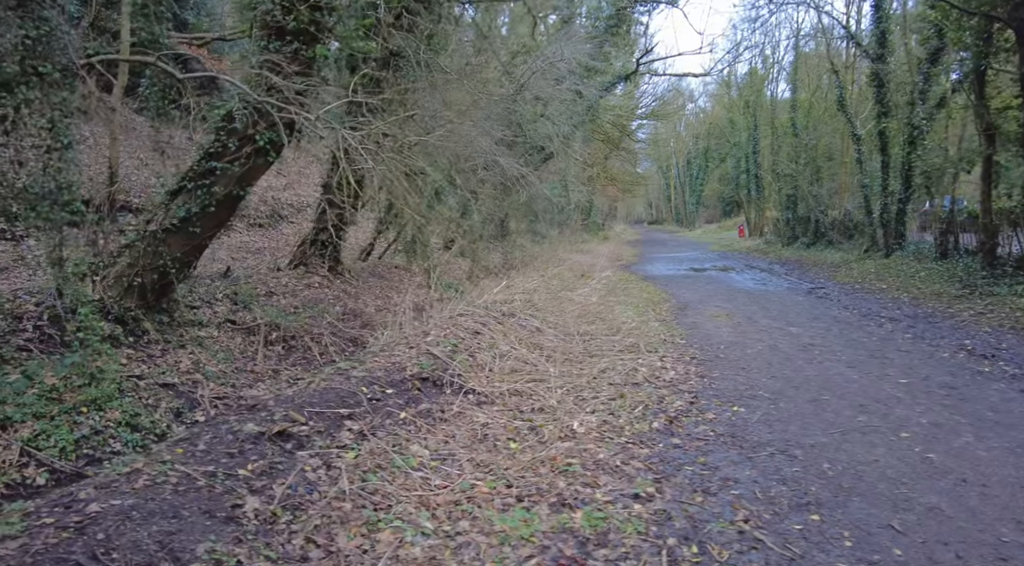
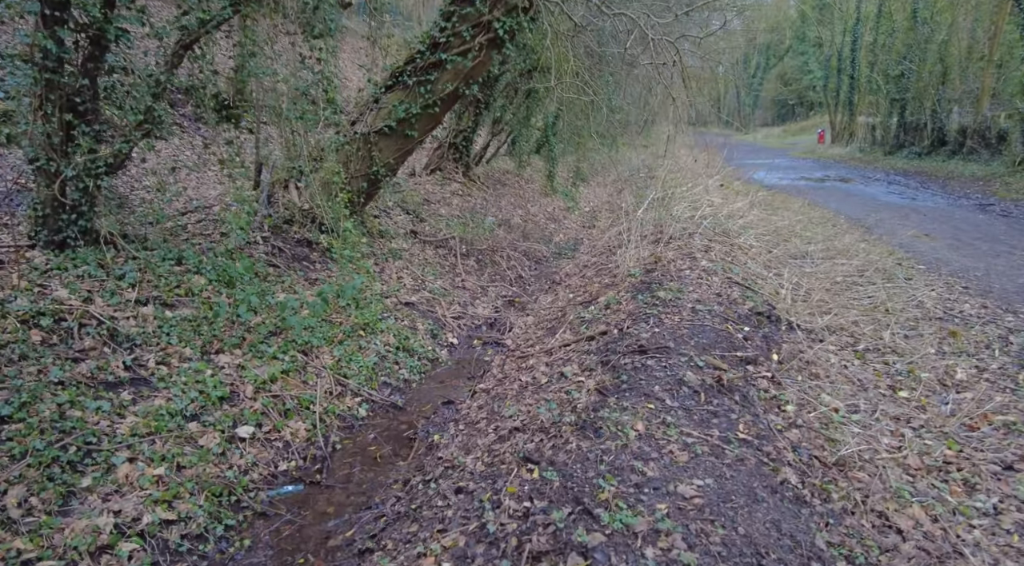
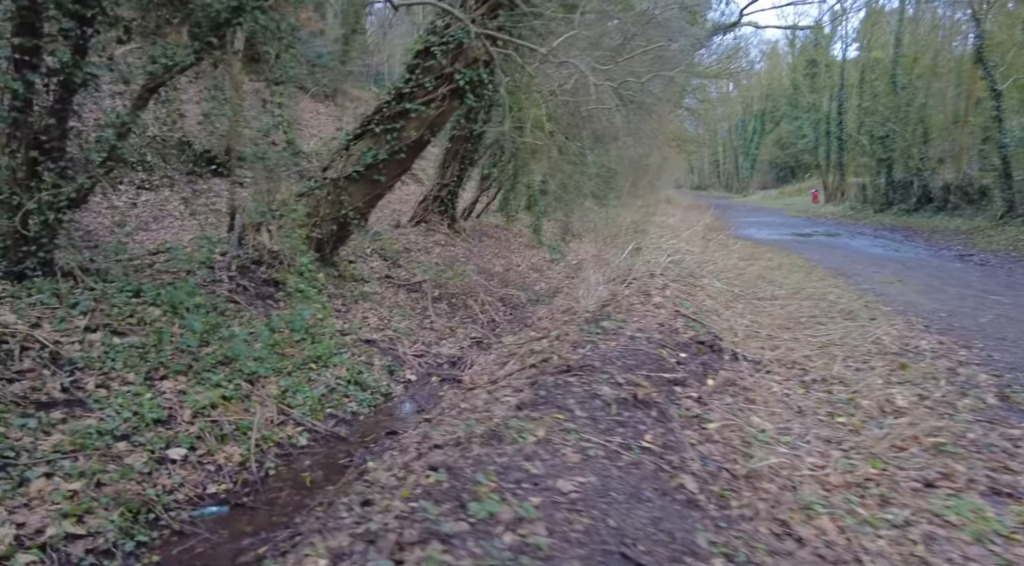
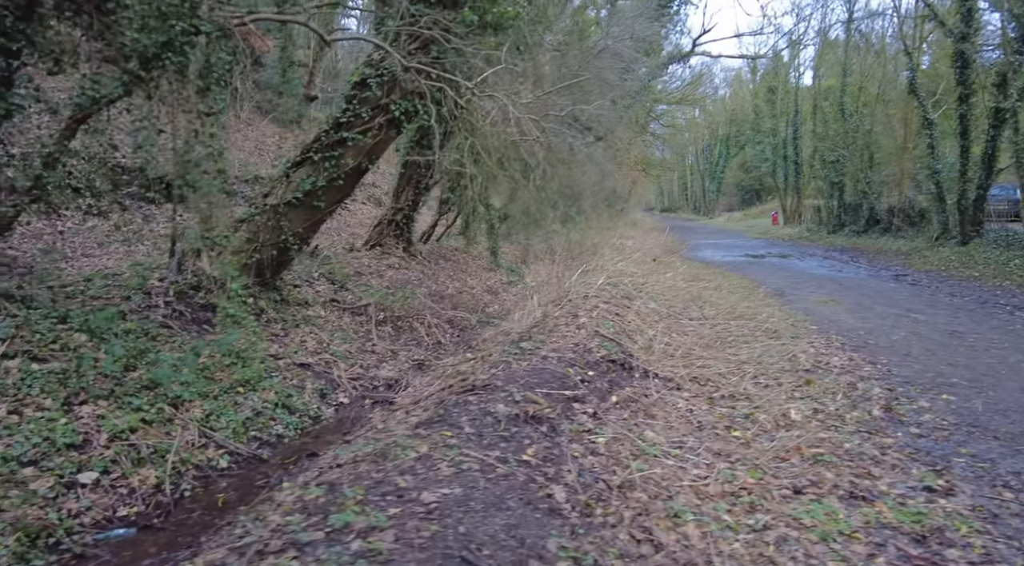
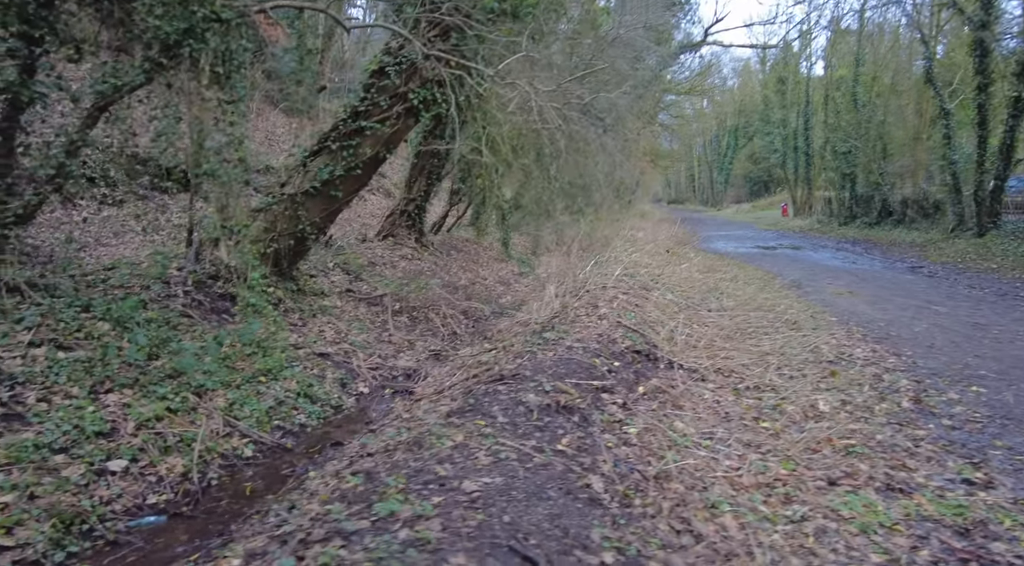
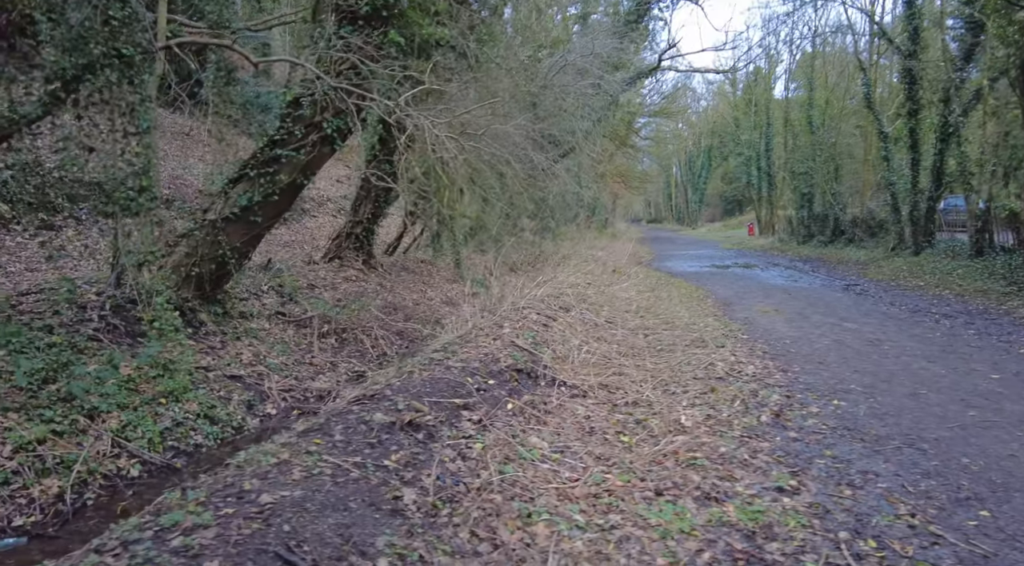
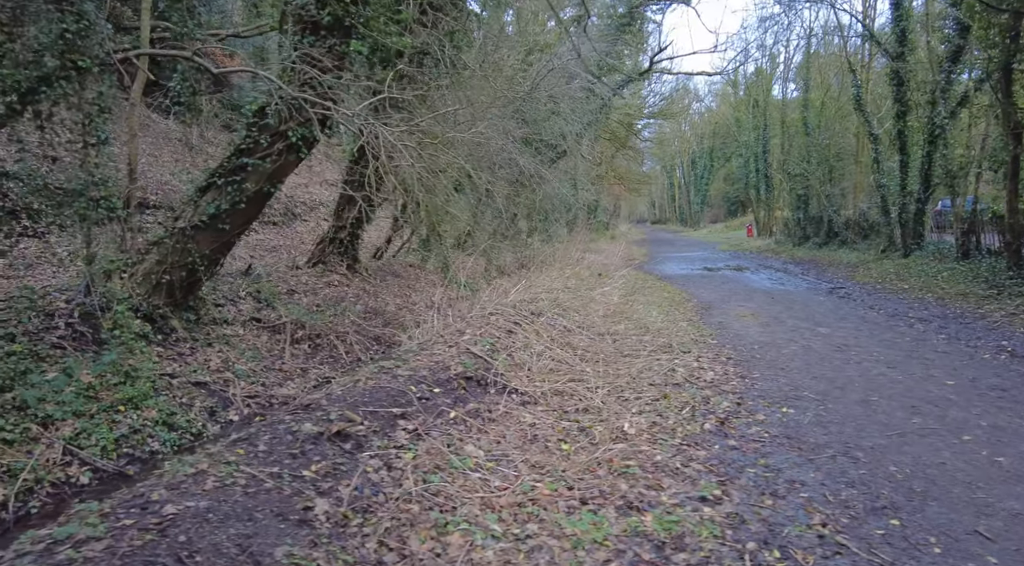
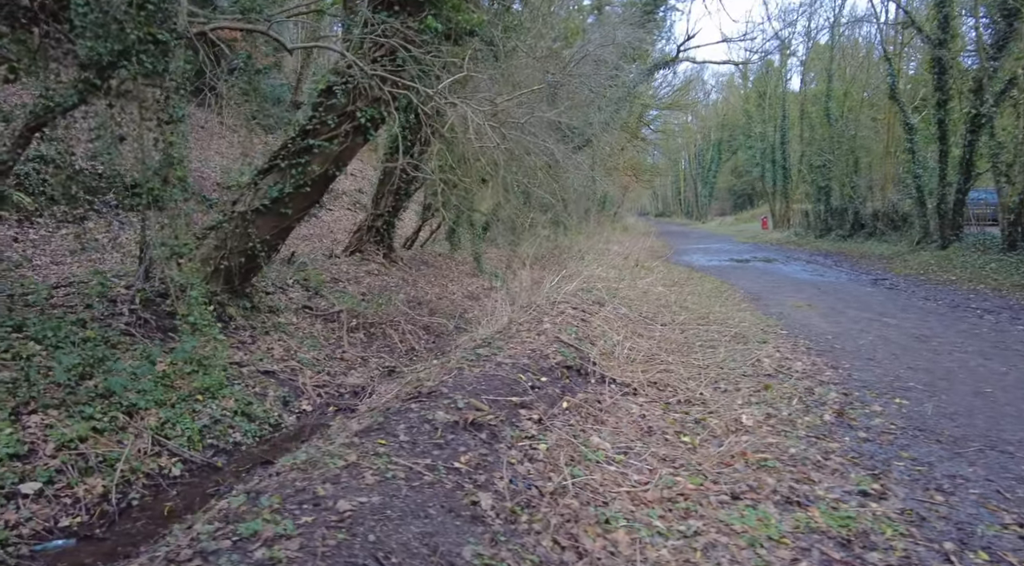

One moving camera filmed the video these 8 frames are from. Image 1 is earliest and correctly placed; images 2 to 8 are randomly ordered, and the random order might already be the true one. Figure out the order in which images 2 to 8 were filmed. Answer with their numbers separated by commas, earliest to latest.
7, 6, 8, 4, 5, 3, 2
